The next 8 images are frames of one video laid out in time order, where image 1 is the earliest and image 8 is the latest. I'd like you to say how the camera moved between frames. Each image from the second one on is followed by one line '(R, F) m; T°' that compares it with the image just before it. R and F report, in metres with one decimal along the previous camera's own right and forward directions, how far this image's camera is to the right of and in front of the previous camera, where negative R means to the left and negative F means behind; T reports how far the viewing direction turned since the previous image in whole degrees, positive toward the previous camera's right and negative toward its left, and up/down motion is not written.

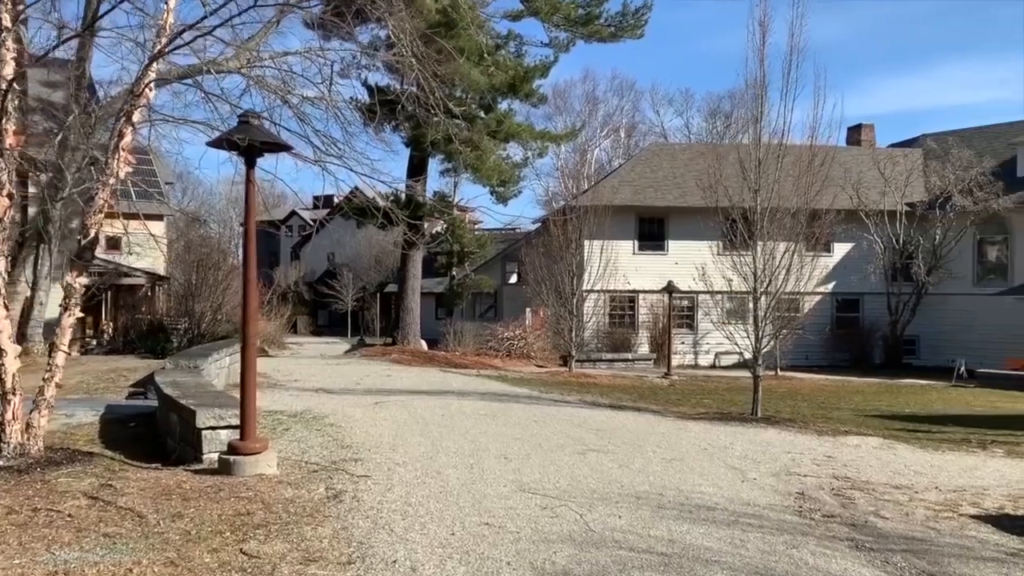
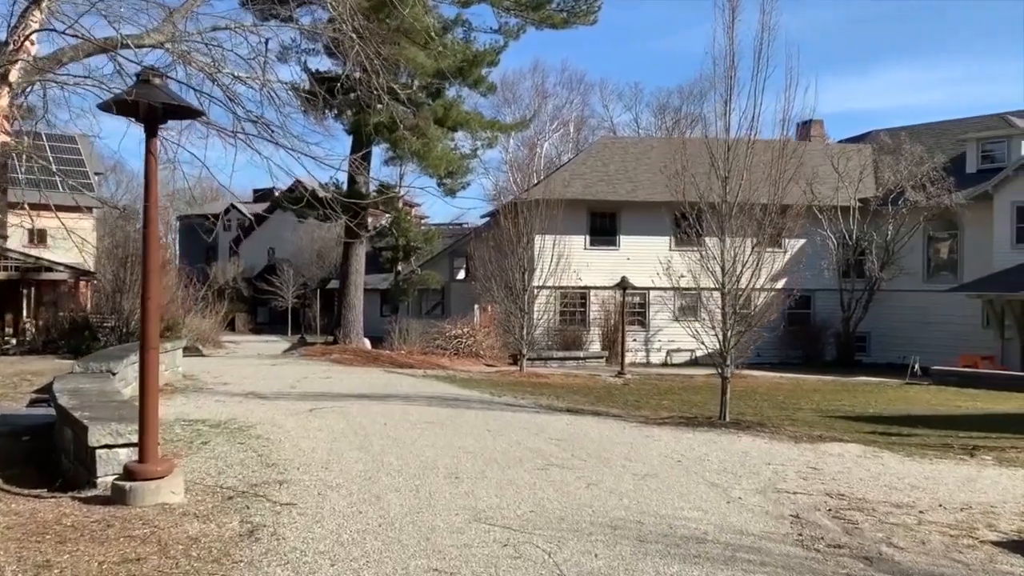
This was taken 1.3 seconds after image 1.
(0.0, +1.0) m; +3°
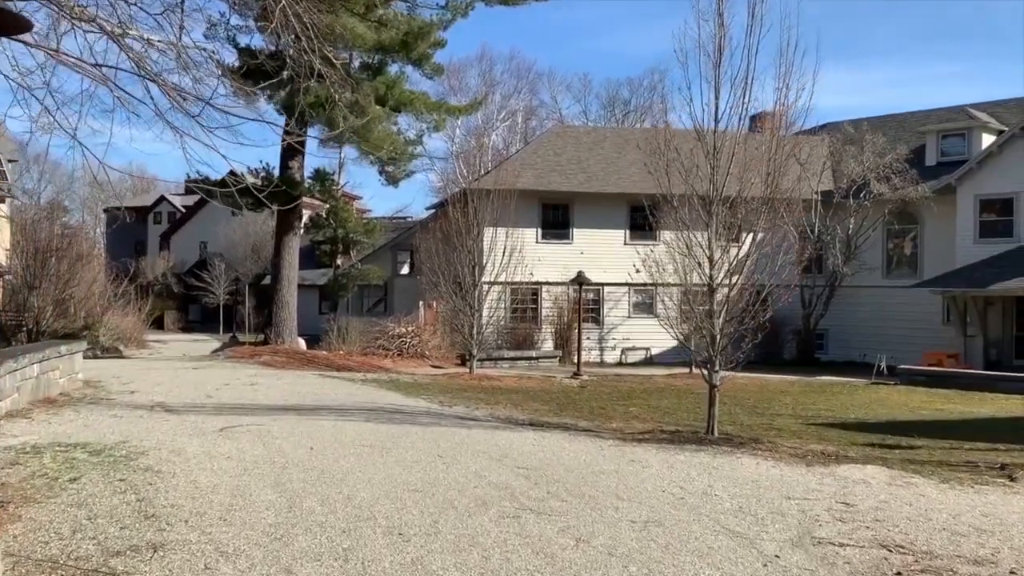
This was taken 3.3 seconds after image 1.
(-0.1, +1.7) m; +3°
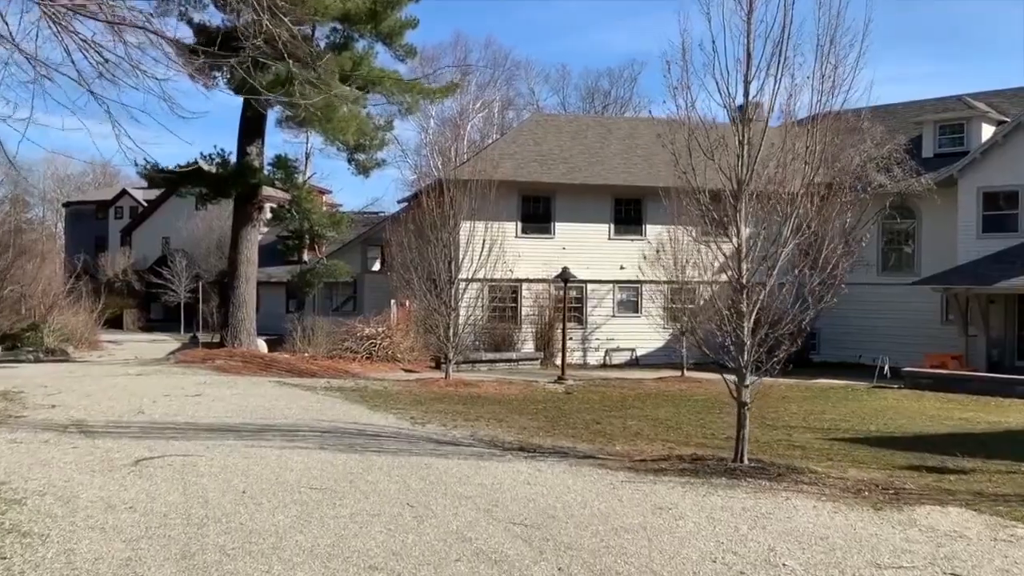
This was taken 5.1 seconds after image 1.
(-0.1, +1.8) m; +2°
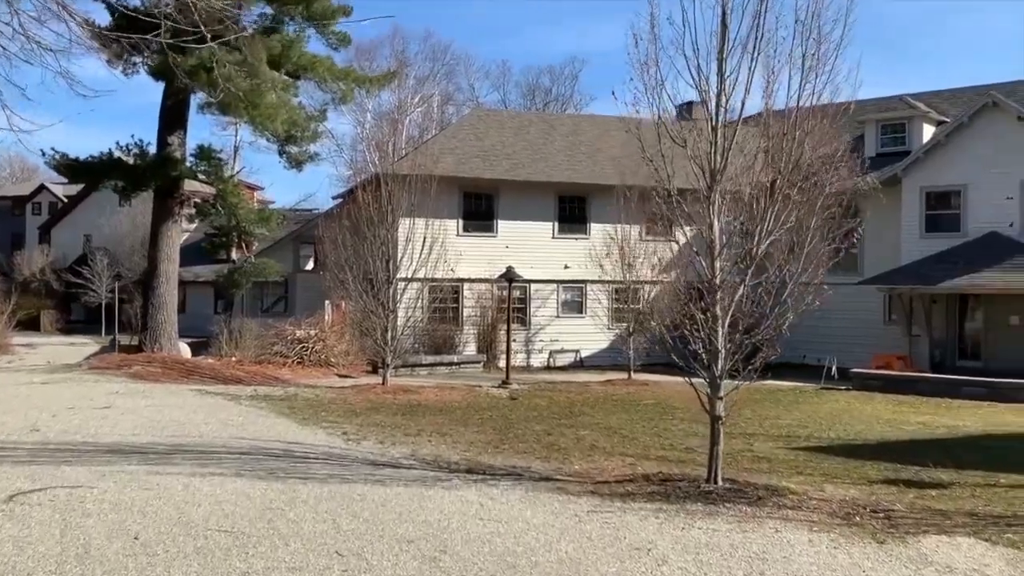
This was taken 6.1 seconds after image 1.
(-0.1, +1.0) m; +4°
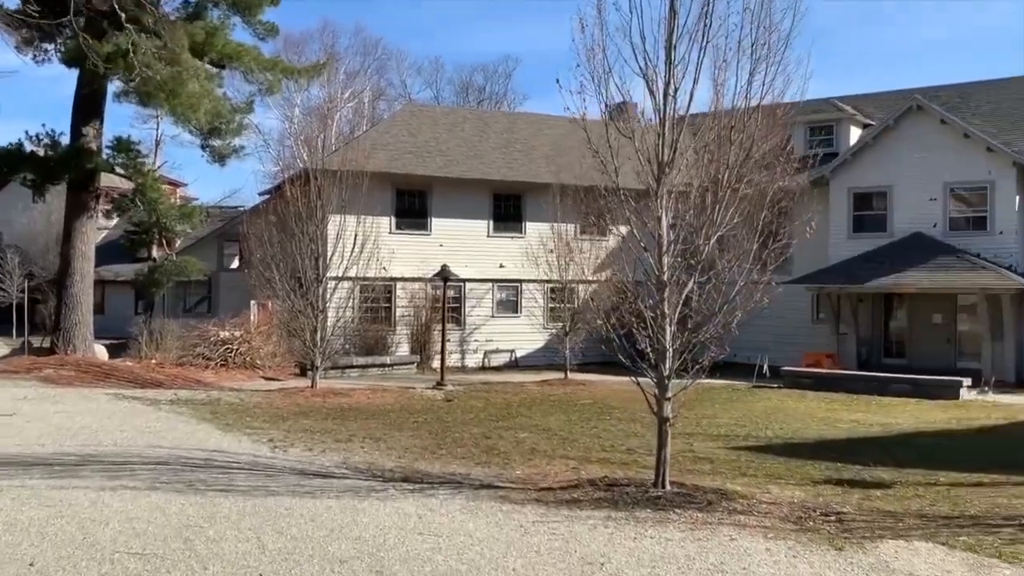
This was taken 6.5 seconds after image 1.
(-0.1, +0.4) m; +4°
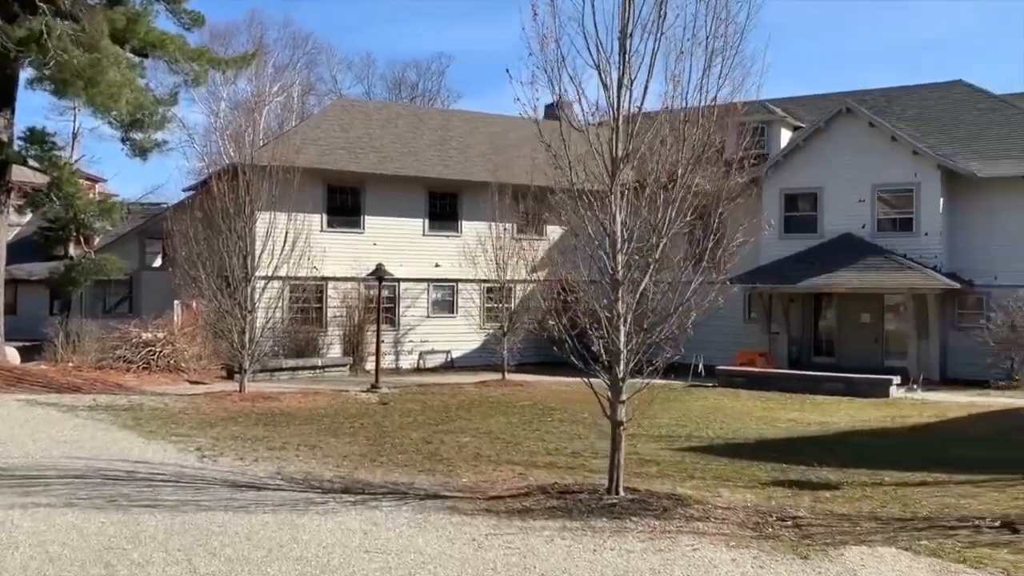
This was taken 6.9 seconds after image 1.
(-0.1, +0.3) m; +4°
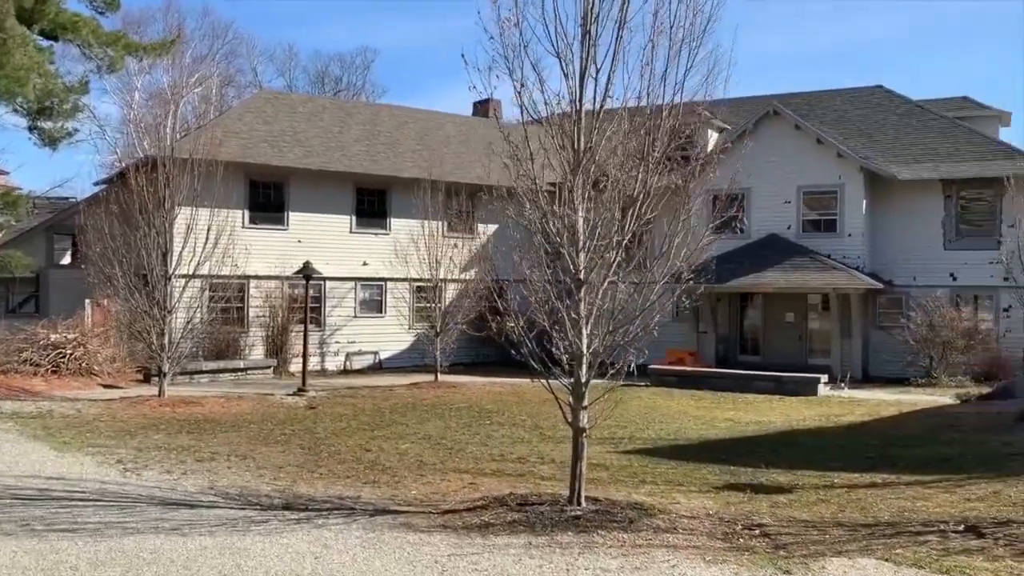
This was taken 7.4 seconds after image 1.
(-0.2, +0.4) m; +5°
